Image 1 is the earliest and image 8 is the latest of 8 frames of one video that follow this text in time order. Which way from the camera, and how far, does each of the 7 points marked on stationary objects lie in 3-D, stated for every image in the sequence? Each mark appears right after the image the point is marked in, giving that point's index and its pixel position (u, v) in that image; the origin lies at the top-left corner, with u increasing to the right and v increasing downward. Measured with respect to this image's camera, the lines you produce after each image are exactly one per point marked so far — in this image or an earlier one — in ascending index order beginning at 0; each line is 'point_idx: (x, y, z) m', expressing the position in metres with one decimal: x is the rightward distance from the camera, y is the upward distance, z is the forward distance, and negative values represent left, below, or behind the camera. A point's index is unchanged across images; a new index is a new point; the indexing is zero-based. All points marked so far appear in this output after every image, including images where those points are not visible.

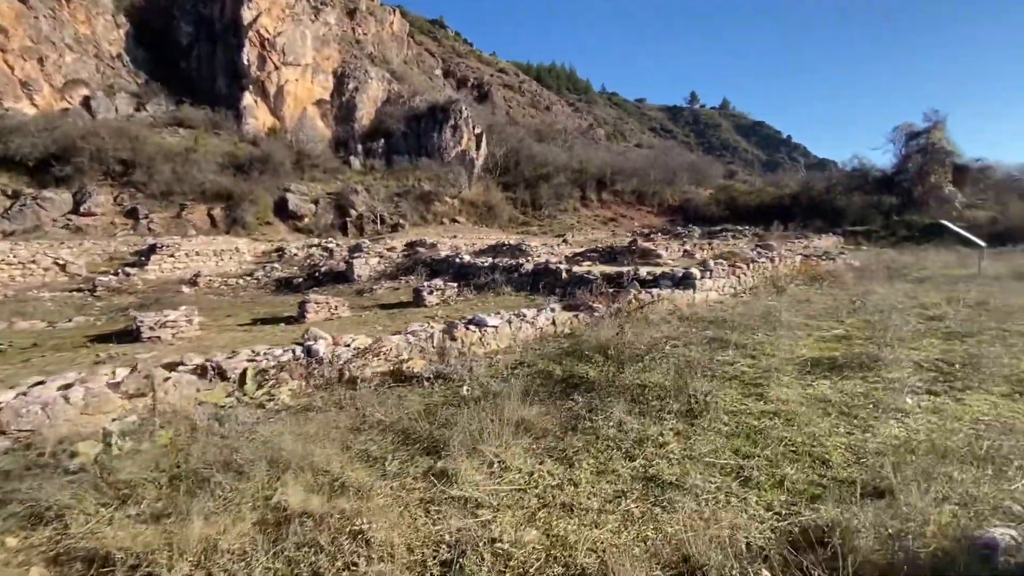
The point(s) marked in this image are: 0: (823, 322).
0: (+4.5, -0.5, +7.0) m
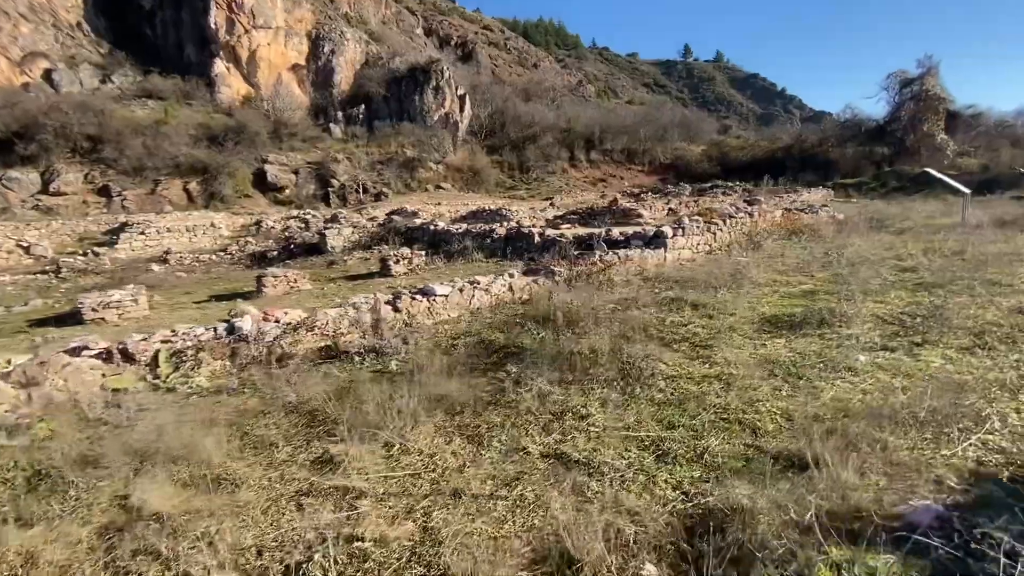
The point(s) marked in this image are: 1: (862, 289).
0: (+3.9, +0.2, +6.7) m
1: (+4.2, 0.0, +5.8) m
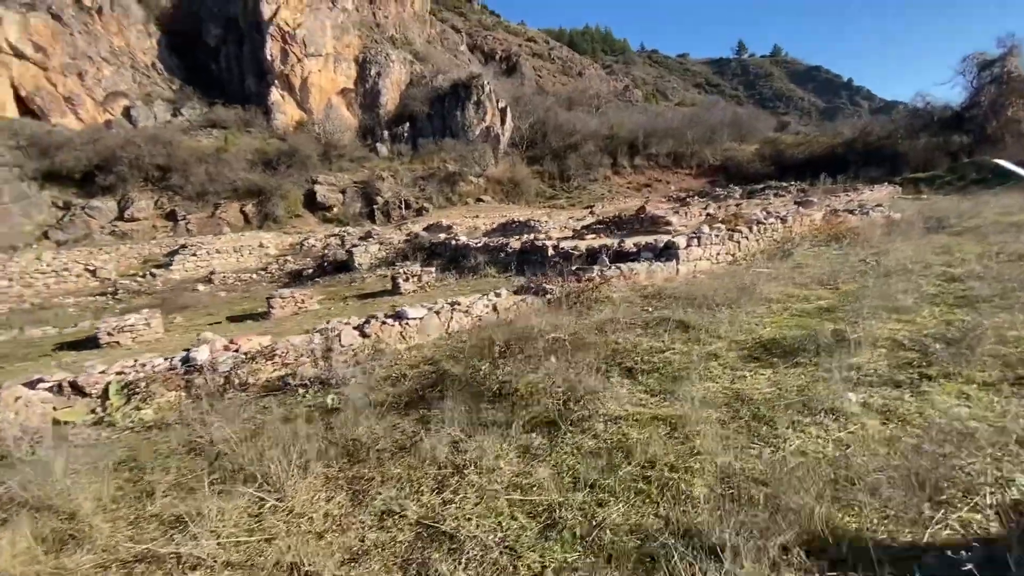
0: (+3.7, 0.0, +6.0) m
1: (+3.9, -0.2, +5.1) m
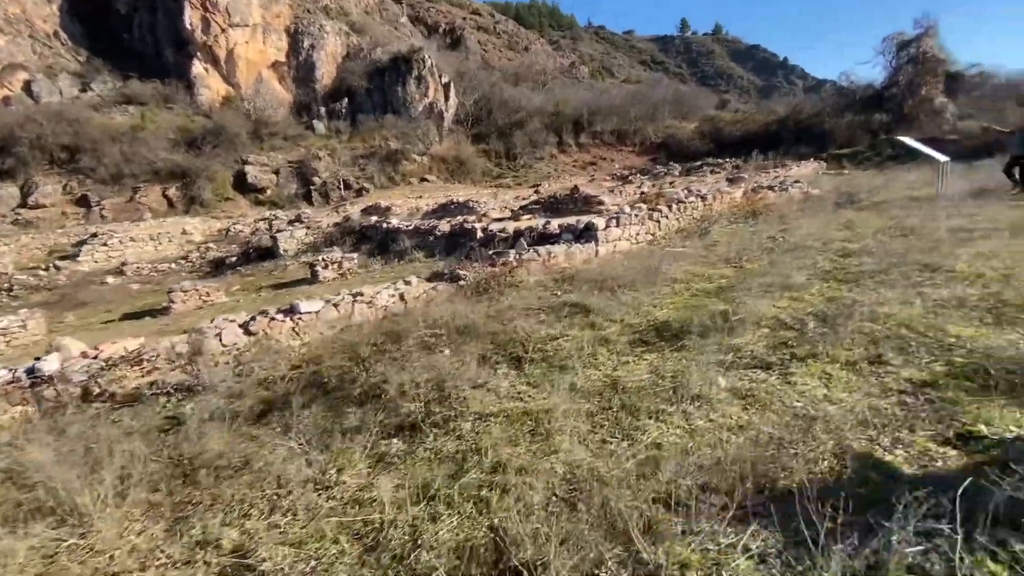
0: (+2.6, +0.2, +6.1) m
1: (+2.9, +0.1, +5.2) m
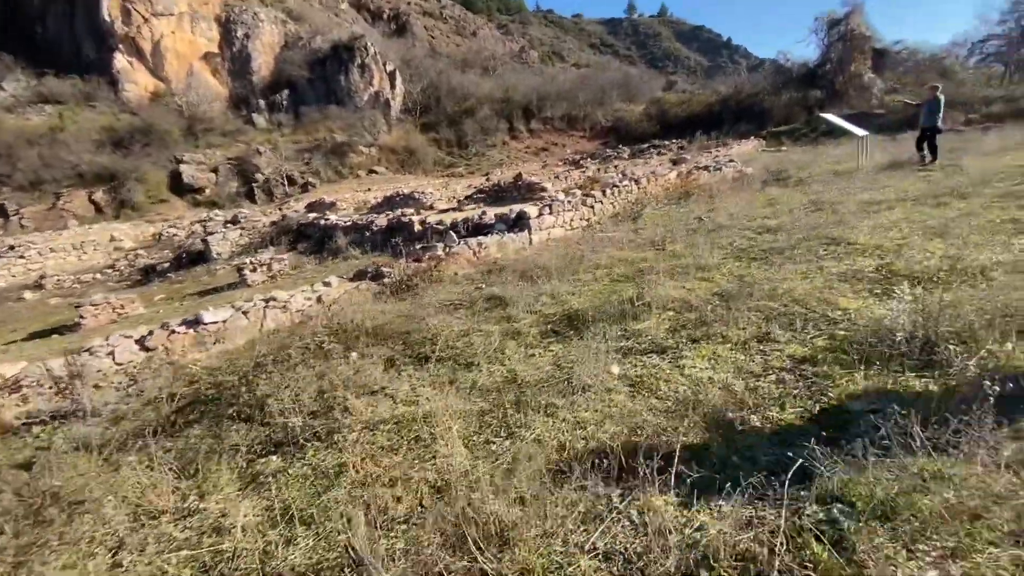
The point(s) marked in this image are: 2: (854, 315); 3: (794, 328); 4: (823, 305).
0: (+1.6, +0.4, +6.1) m
1: (+2.0, +0.3, +5.3) m
2: (+2.4, -0.2, +3.5) m
3: (+2.0, -0.3, +3.4) m
4: (+2.4, -0.1, +3.7) m
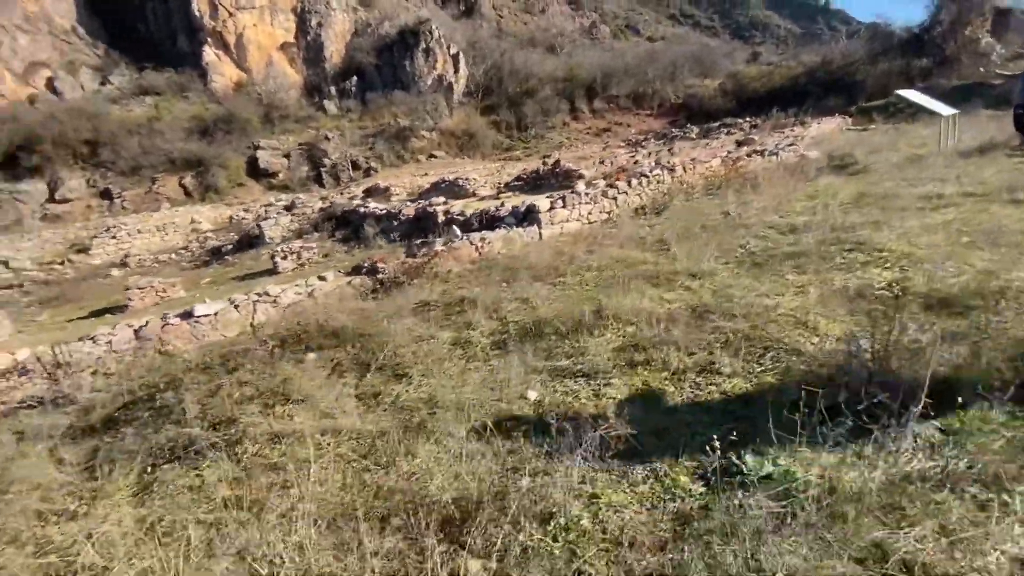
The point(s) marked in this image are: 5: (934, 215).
0: (+1.5, +0.4, +5.7) m
1: (+1.8, +0.2, +4.8) m
2: (+1.9, -0.3, +3.0) m
3: (+1.5, -0.4, +3.0) m
4: (+1.9, -0.3, +3.3) m
5: (+4.8, +0.8, +5.6) m
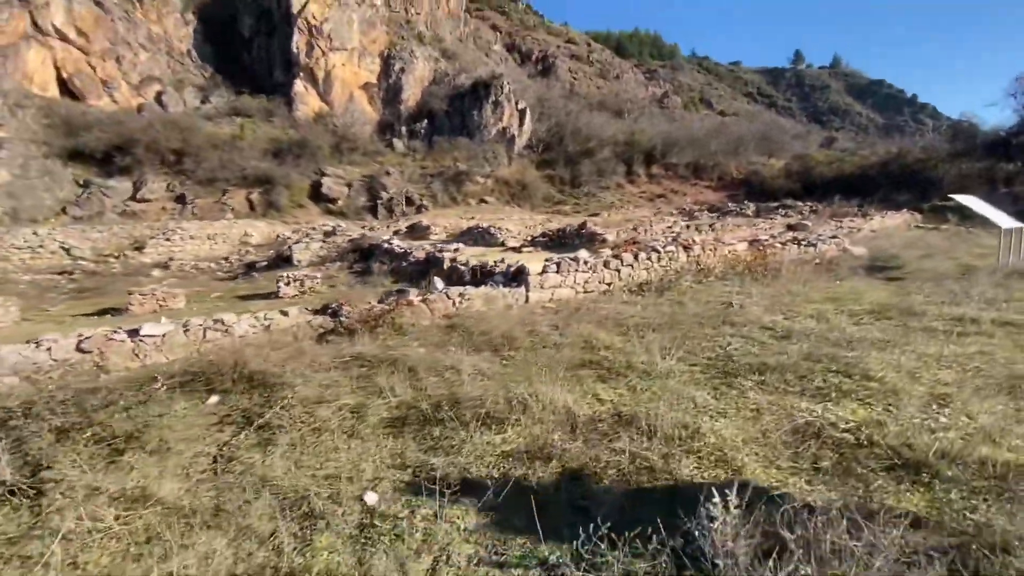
0: (+1.1, -0.5, +5.2) m
1: (+1.2, -0.7, +4.3) m
2: (+1.1, -1.0, +2.4) m
3: (+0.6, -1.1, +2.4) m
4: (+1.1, -1.0, +2.7) m
5: (+4.4, -0.5, +4.8) m
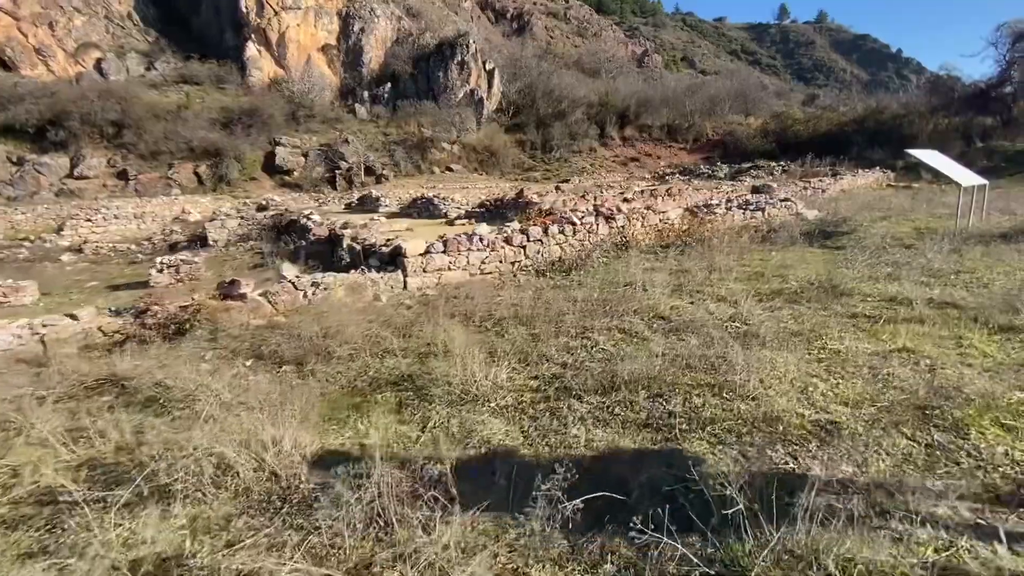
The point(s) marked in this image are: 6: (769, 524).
0: (-0.4, -0.4, +4.2) m
1: (-0.3, -0.6, +3.3) m
2: (-0.3, -1.1, +1.4) m
3: (-0.8, -1.1, +1.5) m
4: (-0.3, -1.1, +1.7) m
5: (+2.9, -0.4, +3.9) m
6: (+1.1, -0.9, +1.9) m
